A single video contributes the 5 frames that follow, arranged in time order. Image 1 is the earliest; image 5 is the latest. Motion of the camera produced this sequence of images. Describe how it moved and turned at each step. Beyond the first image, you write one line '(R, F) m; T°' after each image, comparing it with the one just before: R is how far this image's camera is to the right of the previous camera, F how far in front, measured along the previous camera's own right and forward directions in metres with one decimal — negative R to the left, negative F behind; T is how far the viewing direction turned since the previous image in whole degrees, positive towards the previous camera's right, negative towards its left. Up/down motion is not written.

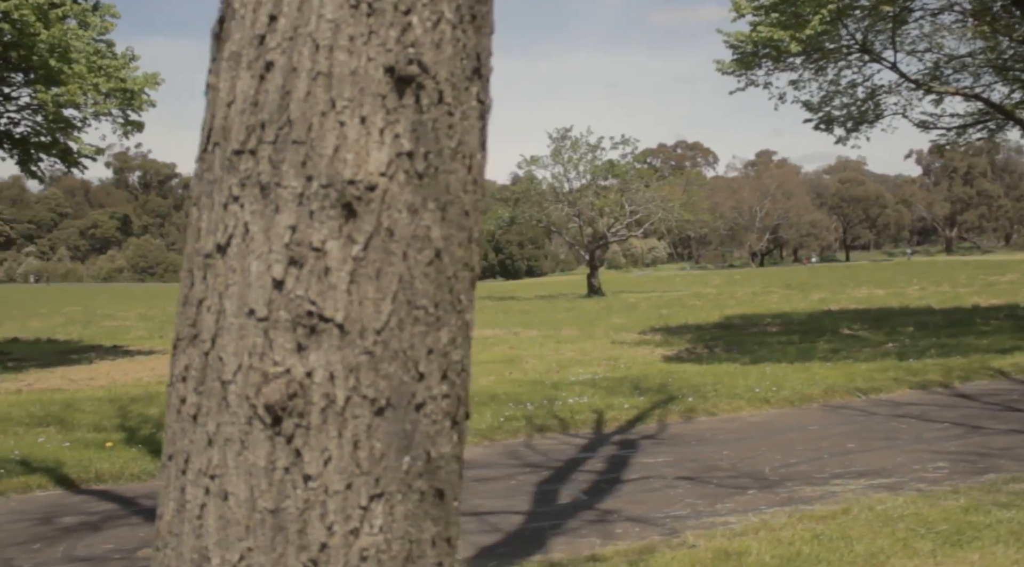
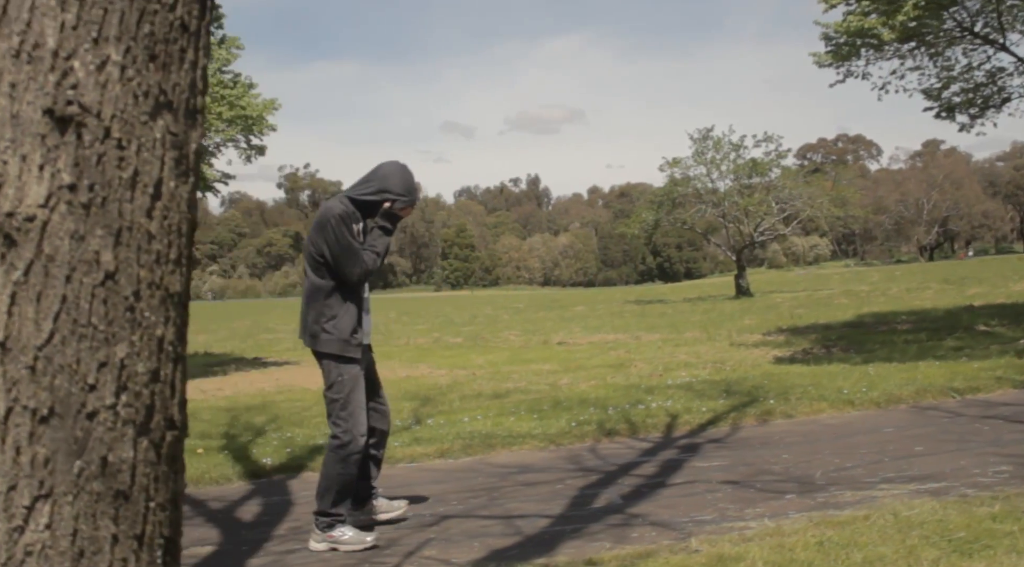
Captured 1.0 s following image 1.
(+0.8, 0.0) m; -9°
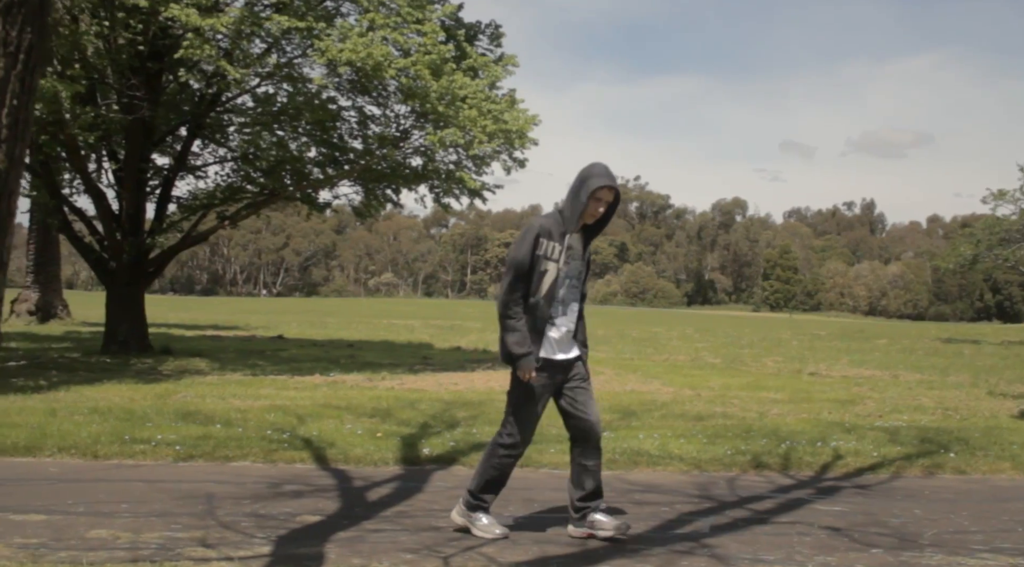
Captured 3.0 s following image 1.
(+1.3, -0.1) m; -18°
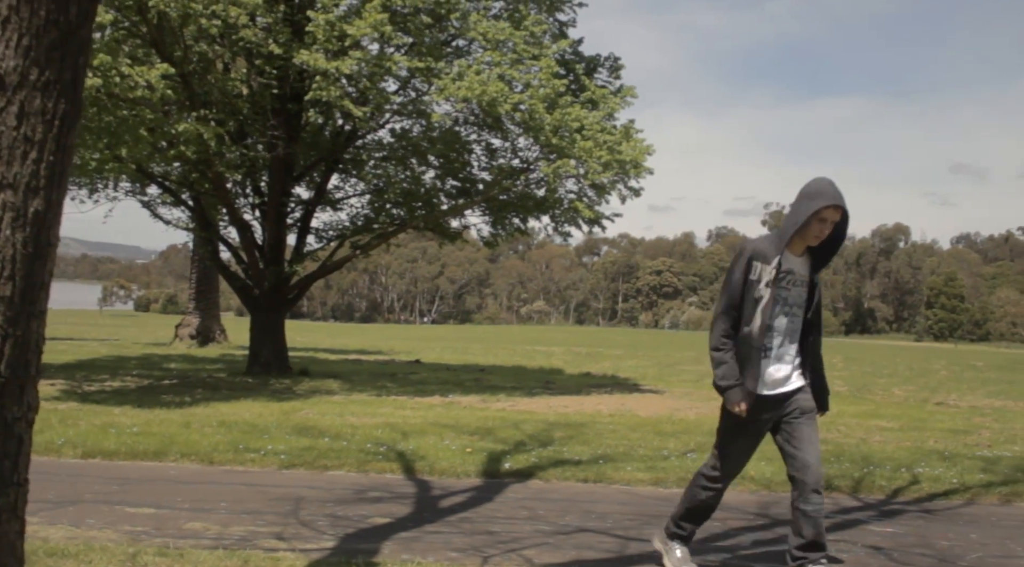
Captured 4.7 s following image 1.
(+0.7, -0.4) m; -9°
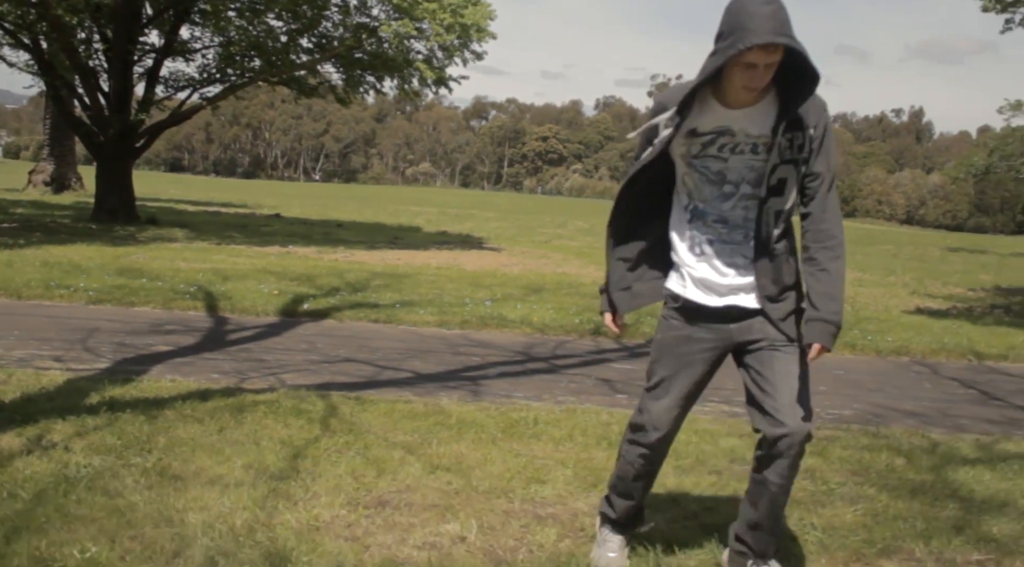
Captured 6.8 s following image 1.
(+0.8, -0.6) m; +7°
